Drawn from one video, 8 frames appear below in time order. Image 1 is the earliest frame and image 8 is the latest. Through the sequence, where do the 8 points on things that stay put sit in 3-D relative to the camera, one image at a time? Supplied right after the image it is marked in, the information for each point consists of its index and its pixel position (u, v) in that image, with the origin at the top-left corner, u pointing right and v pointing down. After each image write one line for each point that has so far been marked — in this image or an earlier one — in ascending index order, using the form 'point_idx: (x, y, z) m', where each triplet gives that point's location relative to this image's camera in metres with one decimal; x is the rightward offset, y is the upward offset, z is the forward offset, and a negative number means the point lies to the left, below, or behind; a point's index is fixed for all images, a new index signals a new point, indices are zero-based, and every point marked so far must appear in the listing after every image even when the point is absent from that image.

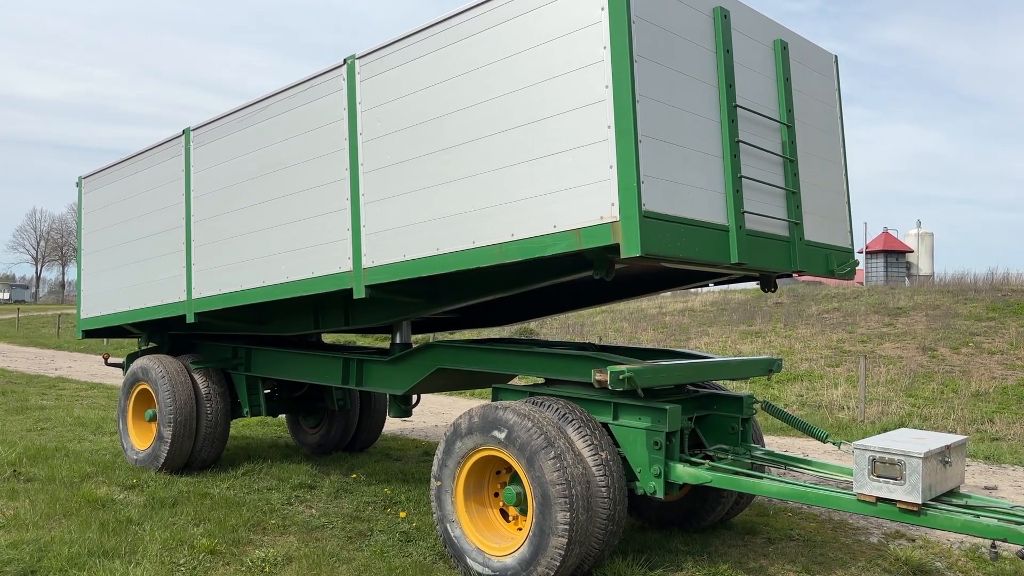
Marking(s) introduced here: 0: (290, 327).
0: (-1.7, -0.2, +6.2) m
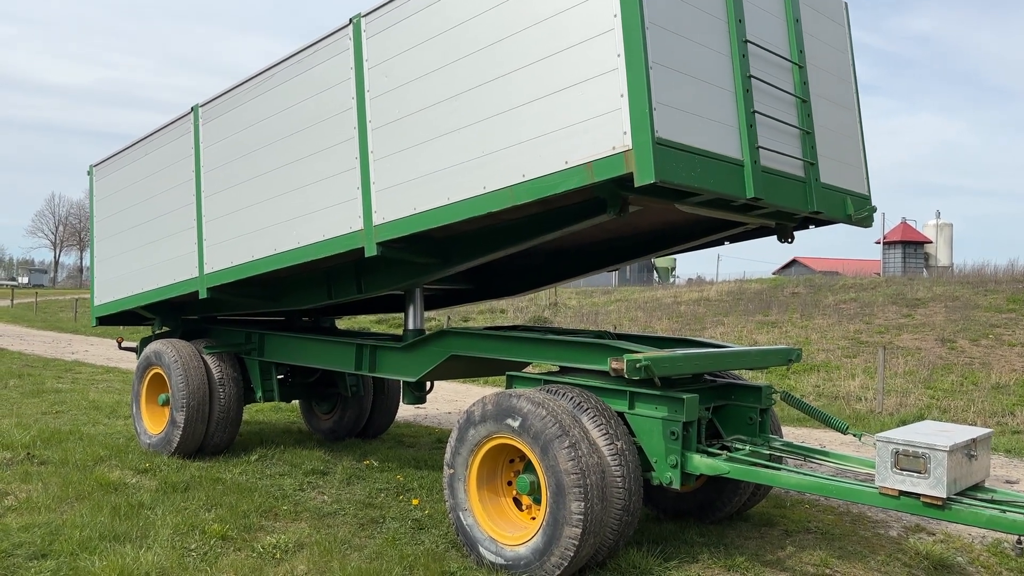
0: (-1.6, -0.1, +6.1) m
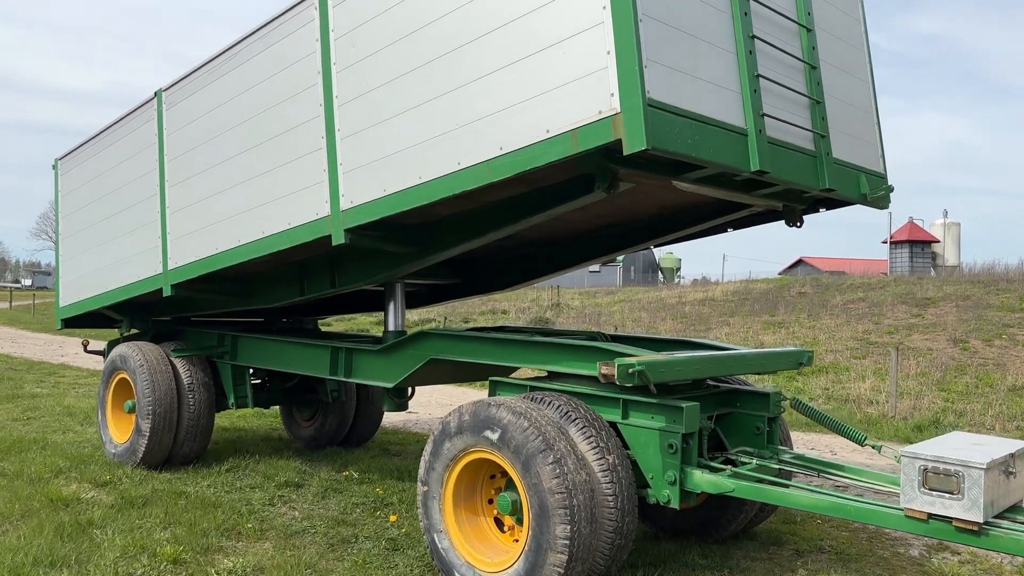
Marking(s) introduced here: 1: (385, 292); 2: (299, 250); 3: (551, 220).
0: (-1.7, -0.1, +5.7) m
1: (-0.9, 0.0, +5.7) m
2: (-1.2, +0.3, +4.9) m
3: (+0.2, +0.5, +4.7) m
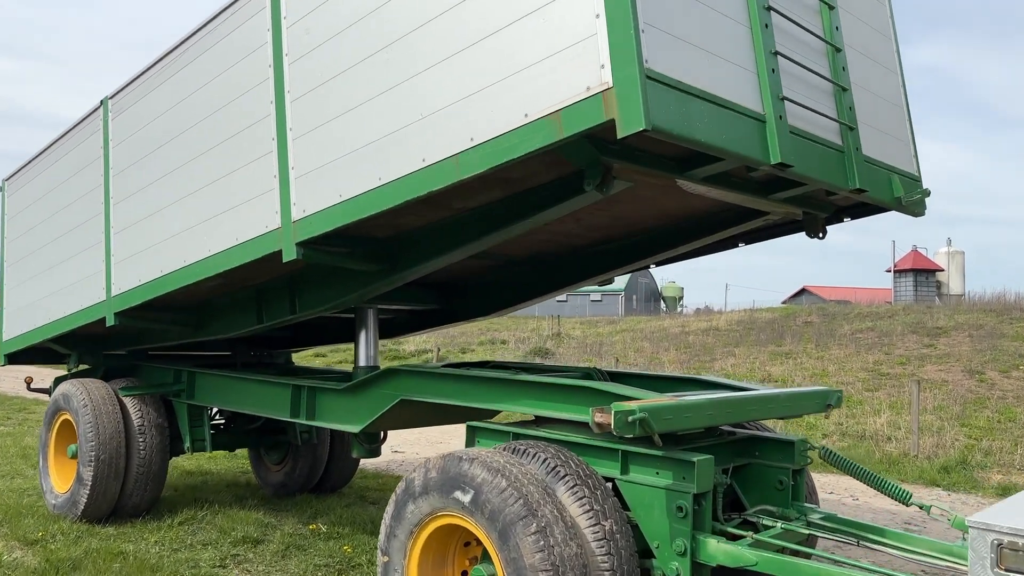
0: (-1.8, -0.2, +5.1) m
1: (-0.9, -0.2, +5.1) m
2: (-1.3, +0.1, +4.3) m
3: (+0.1, +0.3, +4.1) m
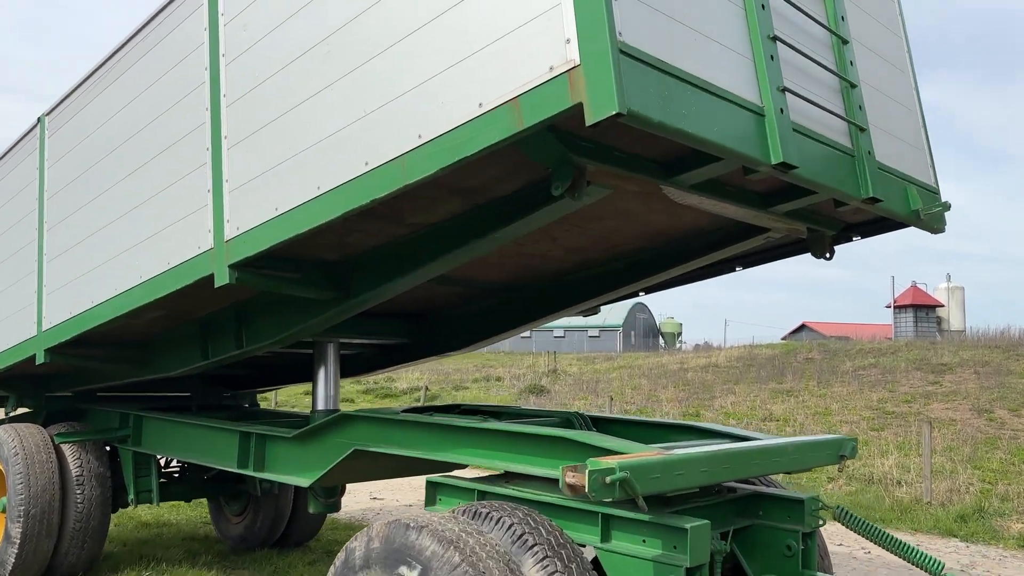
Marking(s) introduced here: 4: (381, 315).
0: (-1.9, -0.4, +4.6) m
1: (-1.1, -0.4, +4.6) m
2: (-1.5, -0.1, +3.8) m
3: (0.0, +0.2, +3.6) m
4: (-0.7, -0.1, +4.6) m
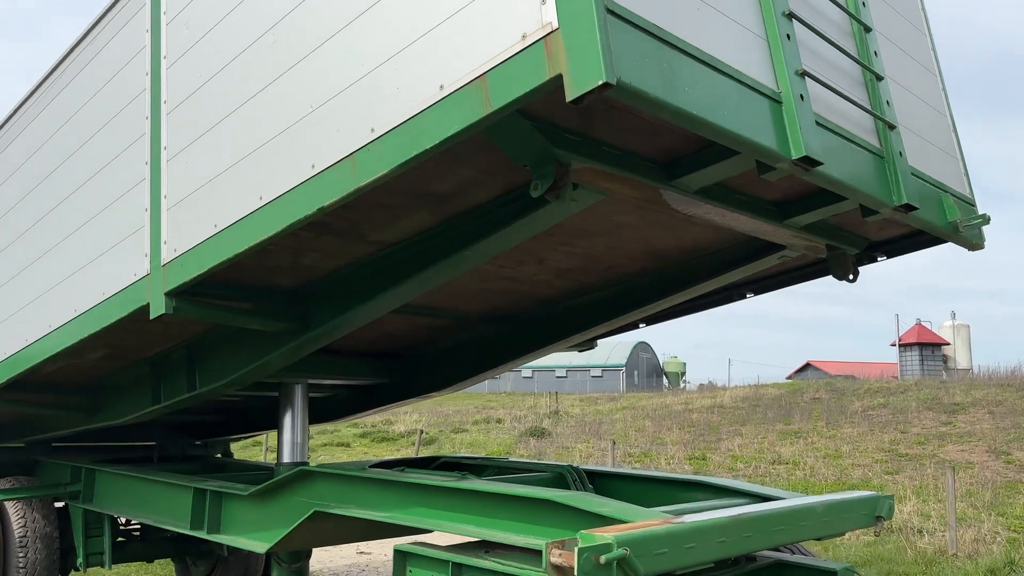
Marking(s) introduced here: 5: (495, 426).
0: (-1.9, -0.6, +4.1) m
1: (-1.1, -0.6, +4.1) m
2: (-1.5, -0.2, +3.4) m
3: (-0.1, 0.0, +3.2) m
4: (-0.8, -0.3, +4.1) m
5: (-0.4, -3.3, +19.7) m
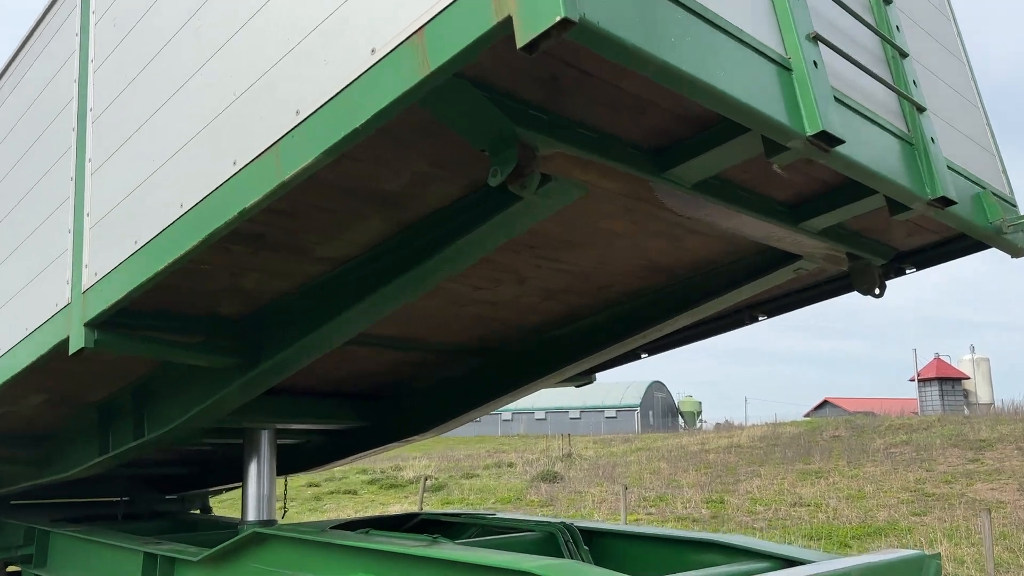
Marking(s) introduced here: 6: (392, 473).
0: (-2.0, -0.8, +3.7) m
1: (-1.2, -0.7, +3.7) m
2: (-1.6, -0.3, +3.0) m
3: (-0.1, -0.1, +2.8) m
4: (-0.8, -0.5, +3.7) m
5: (-0.2, -4.2, +19.1) m
6: (-2.8, -4.3, +19.3) m
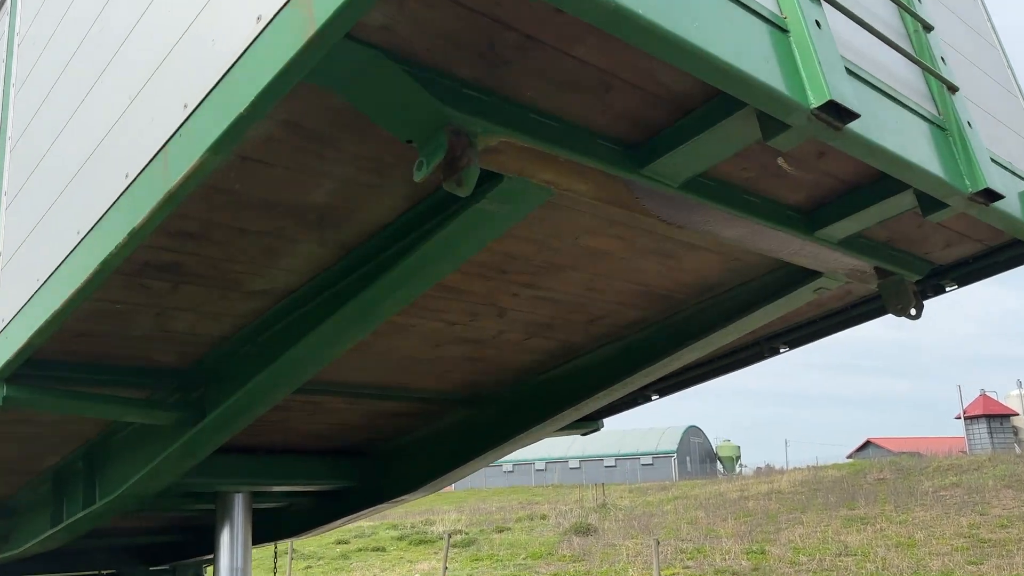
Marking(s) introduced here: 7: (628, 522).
0: (-2.0, -1.0, +3.4) m
1: (-1.2, -0.9, +3.4) m
2: (-1.6, -0.5, +2.7) m
3: (-0.2, -0.2, +2.4) m
4: (-0.8, -0.7, +3.4) m
5: (+0.5, -5.2, +18.5) m
6: (-2.1, -5.4, +18.7) m
7: (+2.4, -4.8, +17.0) m
